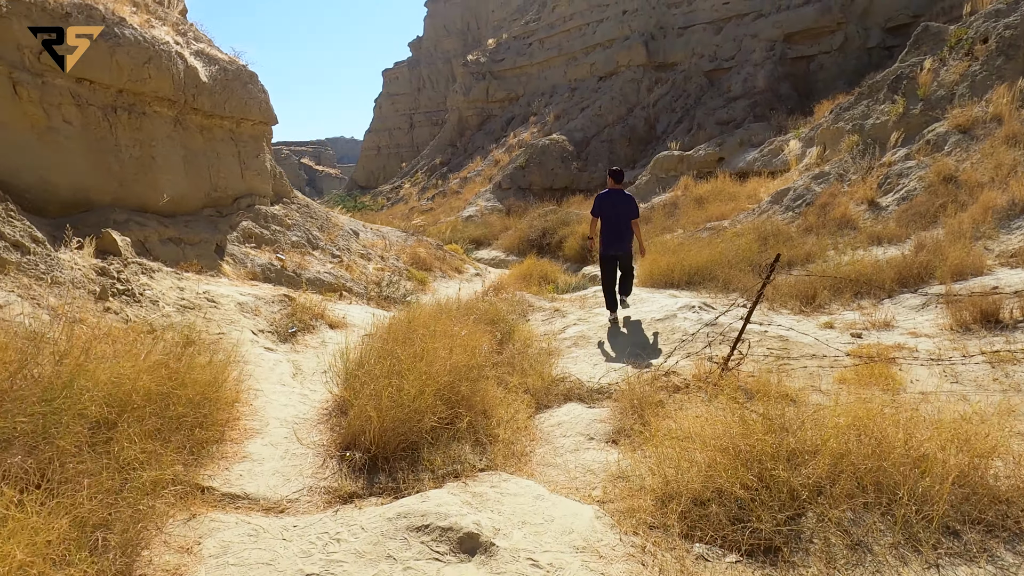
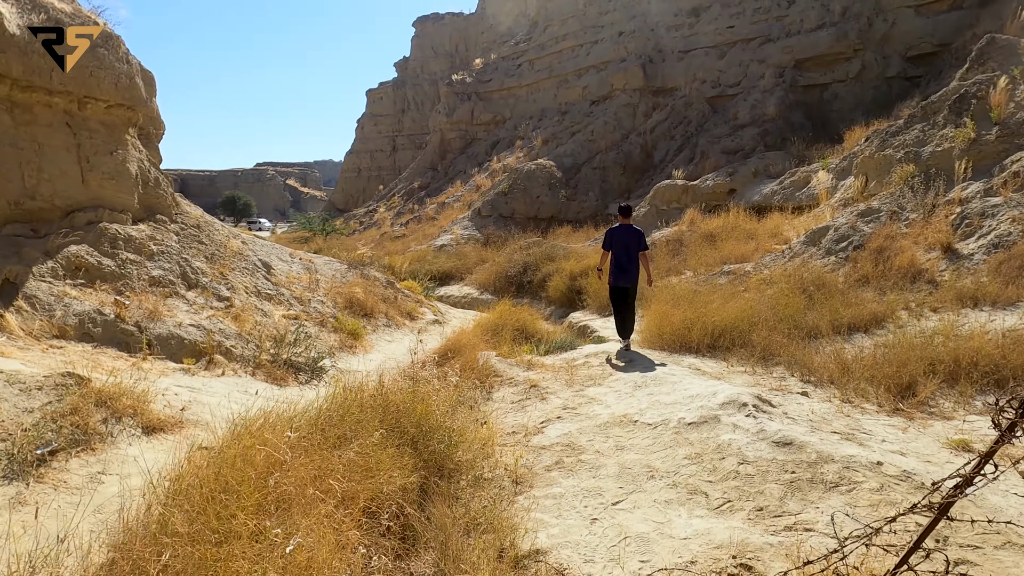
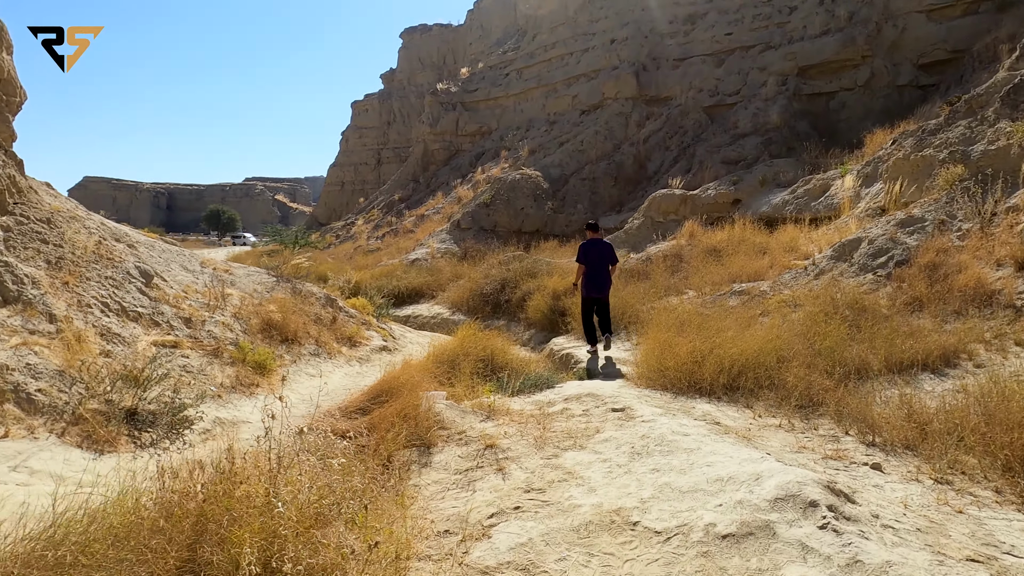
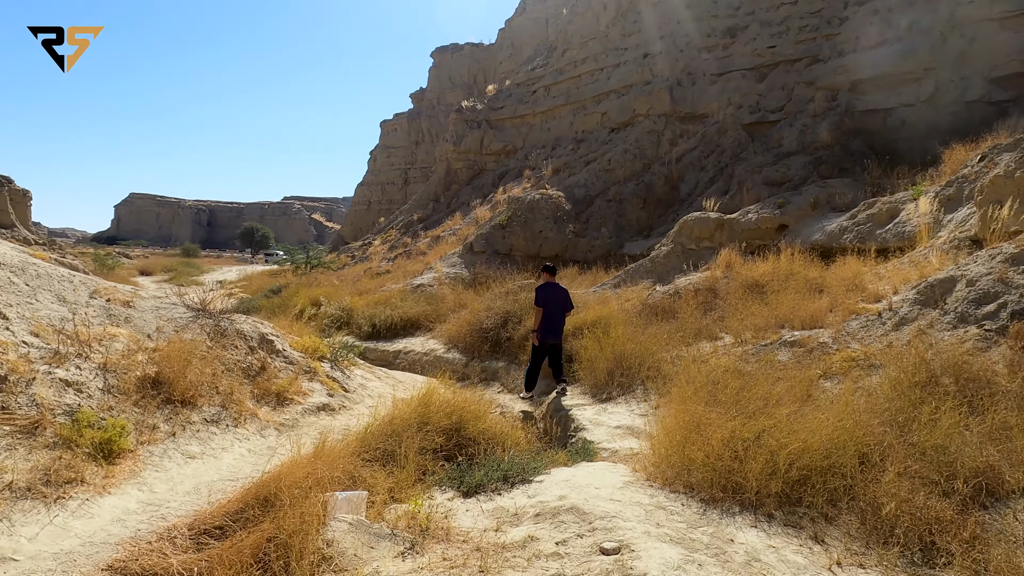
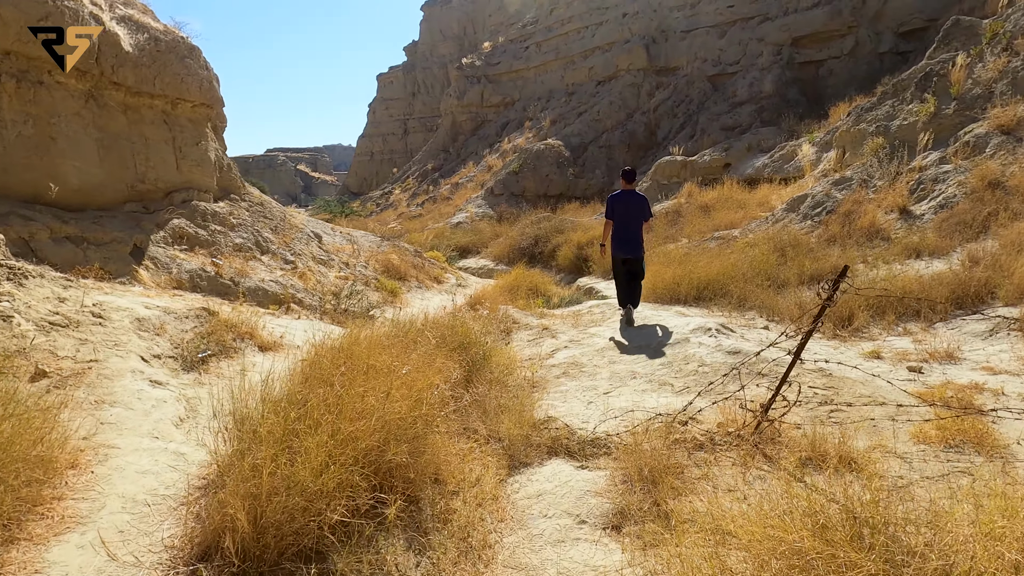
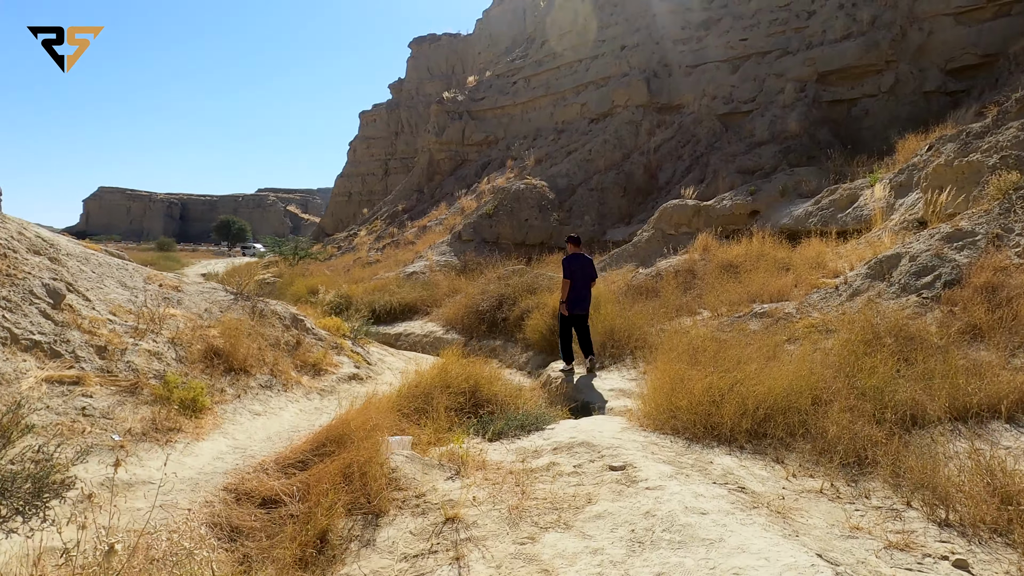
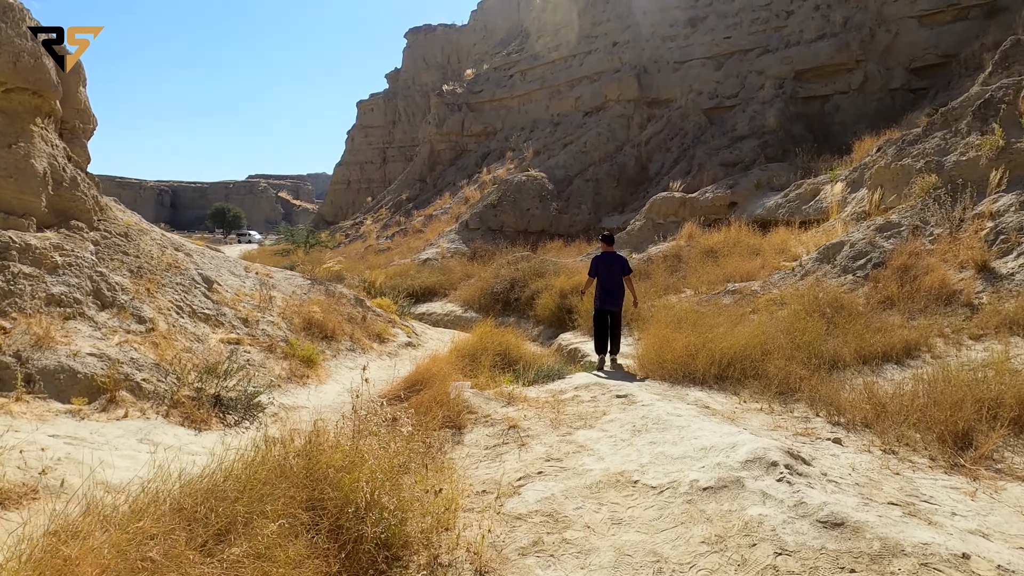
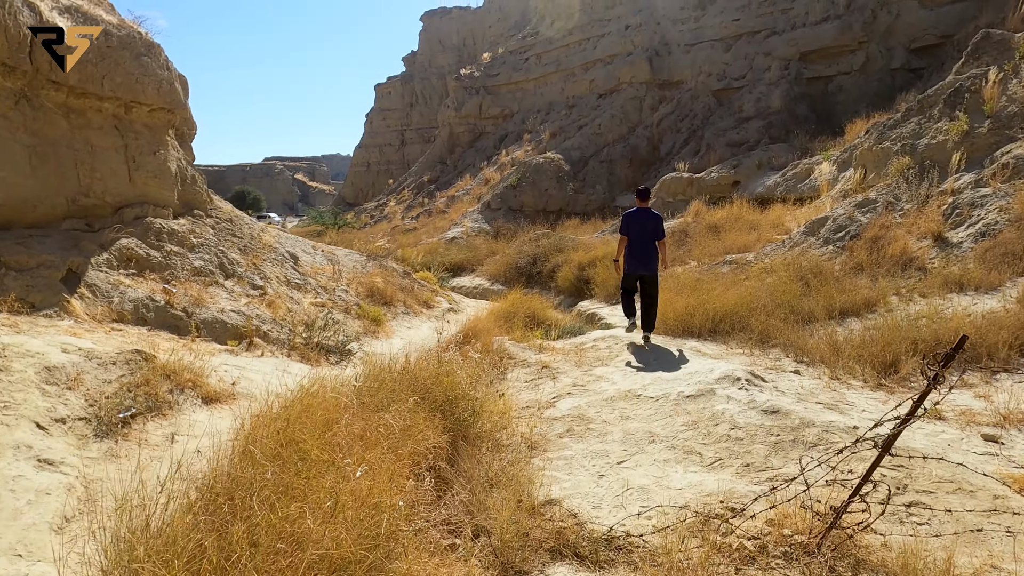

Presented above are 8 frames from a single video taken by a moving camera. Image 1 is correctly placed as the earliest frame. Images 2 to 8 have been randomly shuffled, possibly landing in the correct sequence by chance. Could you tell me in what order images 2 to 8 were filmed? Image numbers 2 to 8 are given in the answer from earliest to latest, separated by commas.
5, 8, 2, 7, 3, 6, 4
